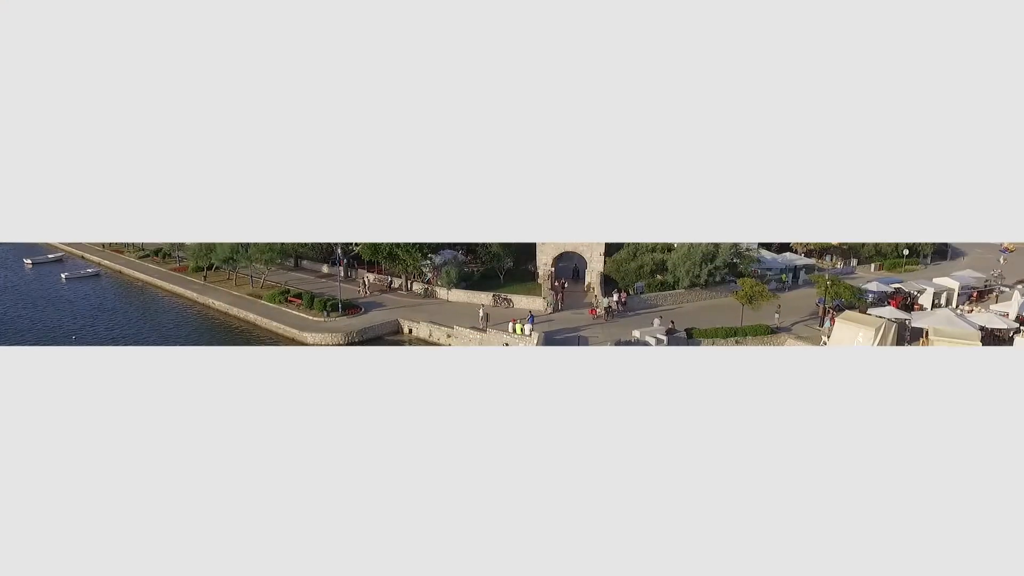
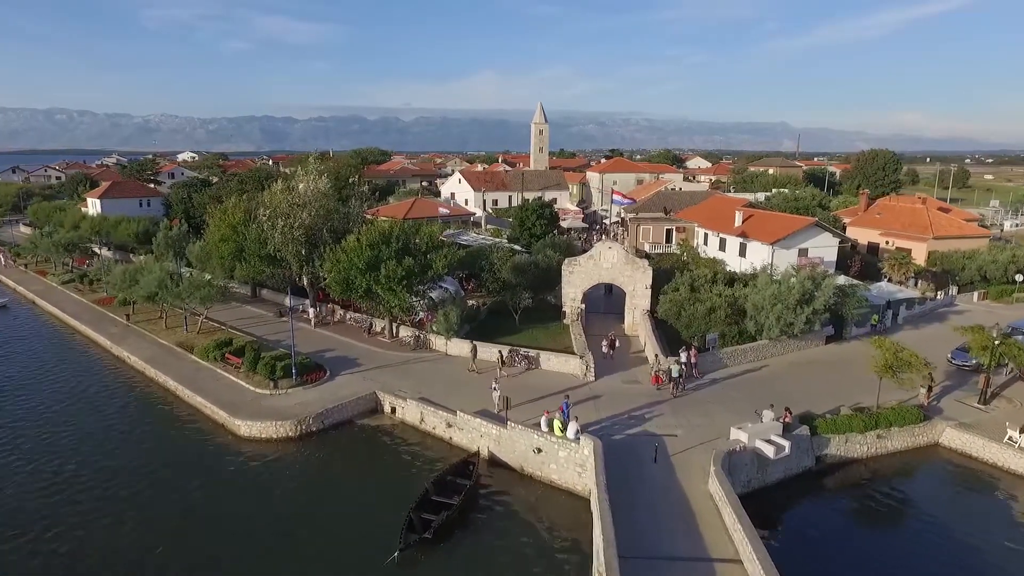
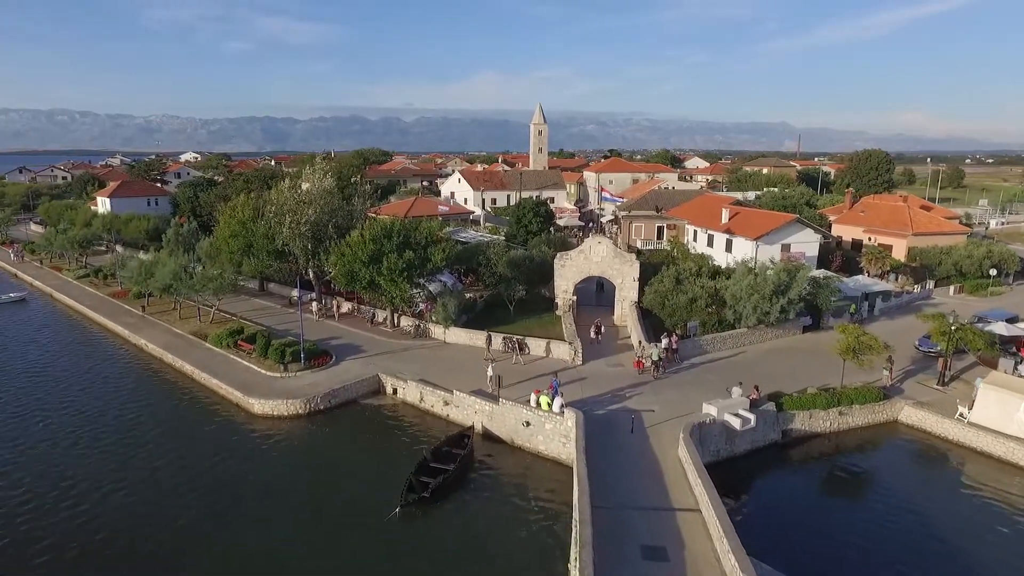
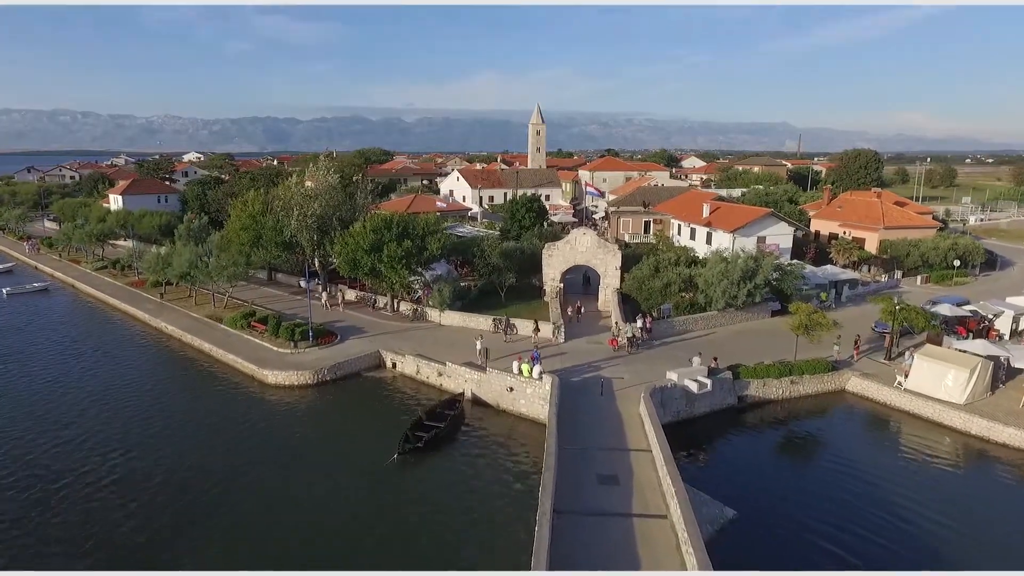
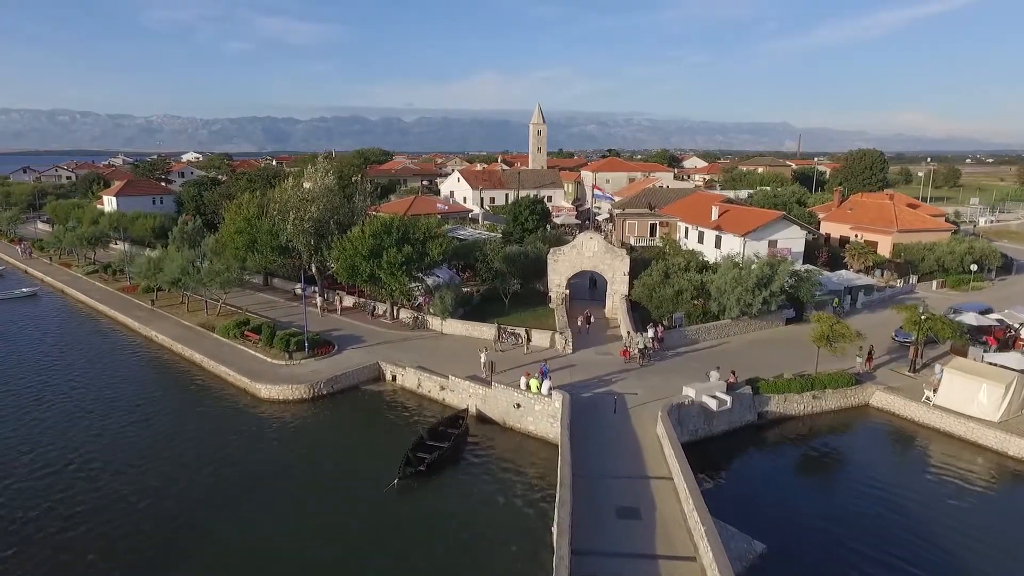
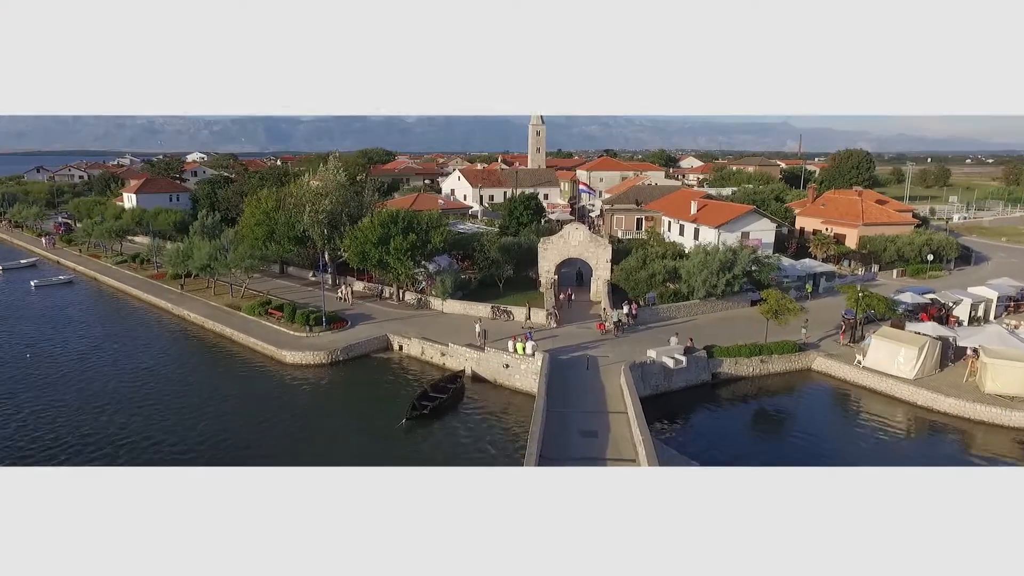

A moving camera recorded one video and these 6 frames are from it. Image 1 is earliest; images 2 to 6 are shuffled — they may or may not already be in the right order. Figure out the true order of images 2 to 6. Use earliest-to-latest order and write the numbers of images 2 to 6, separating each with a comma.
6, 4, 5, 3, 2
